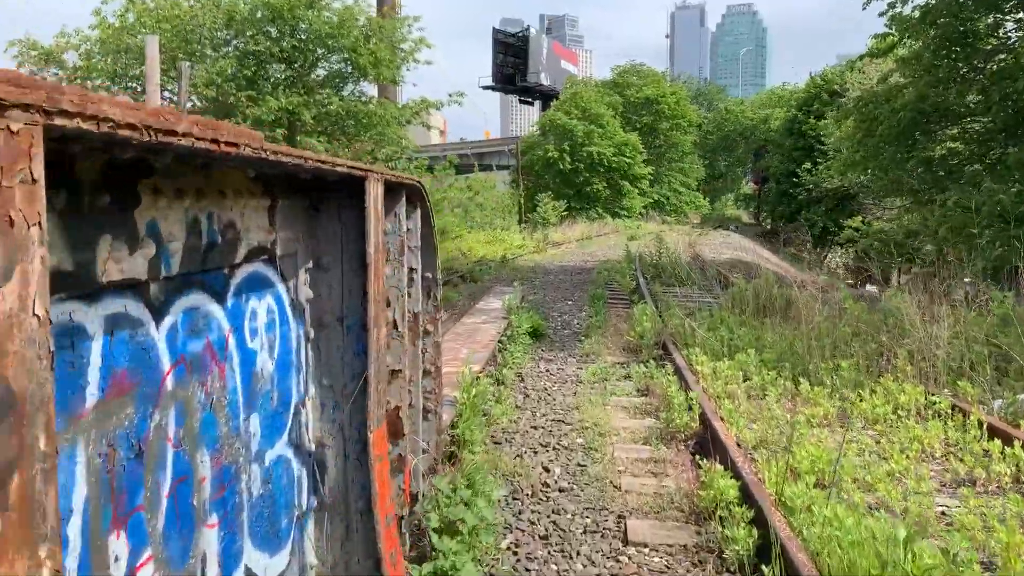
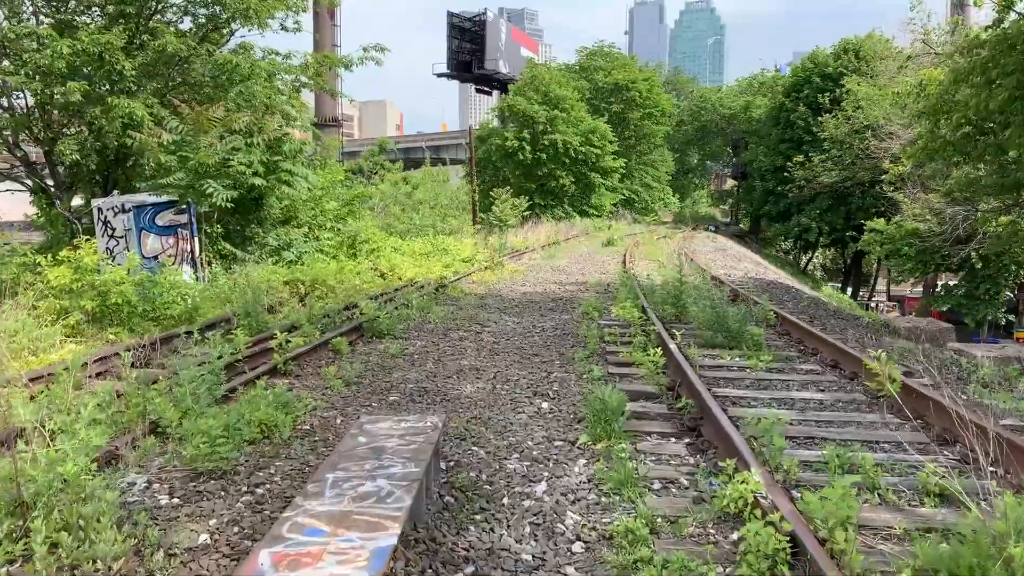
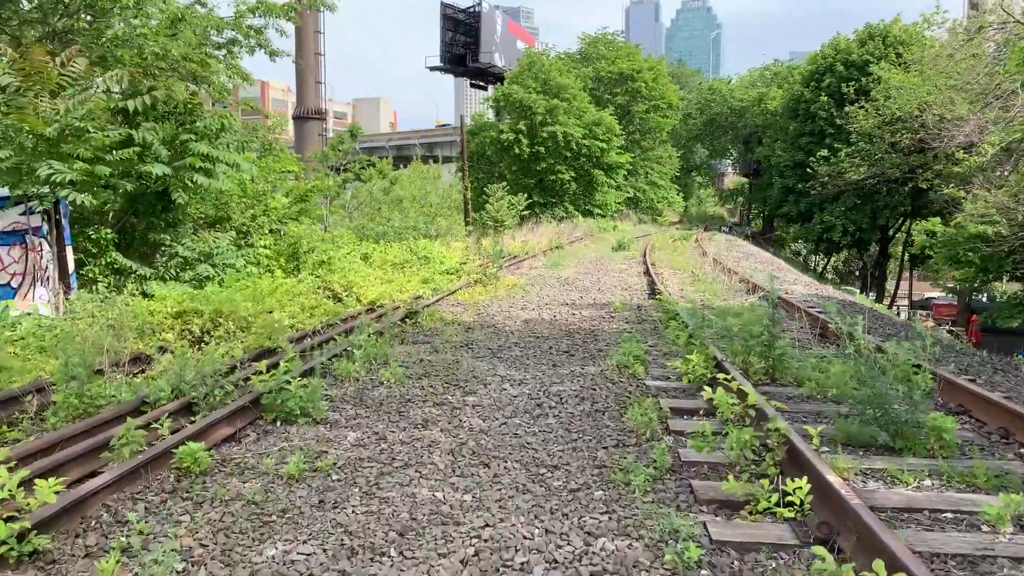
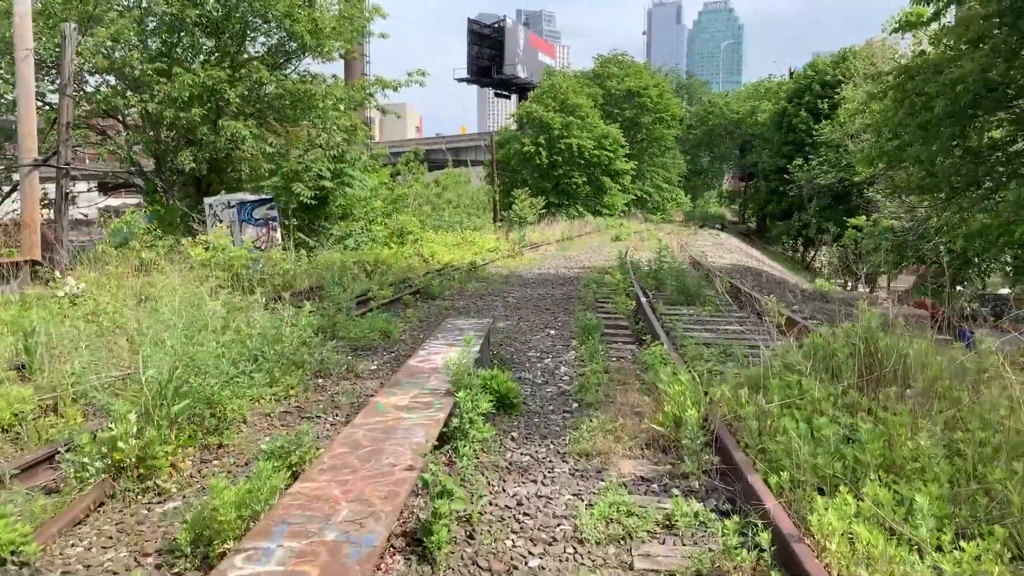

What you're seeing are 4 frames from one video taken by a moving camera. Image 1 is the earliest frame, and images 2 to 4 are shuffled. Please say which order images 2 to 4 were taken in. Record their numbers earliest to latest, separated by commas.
4, 2, 3
